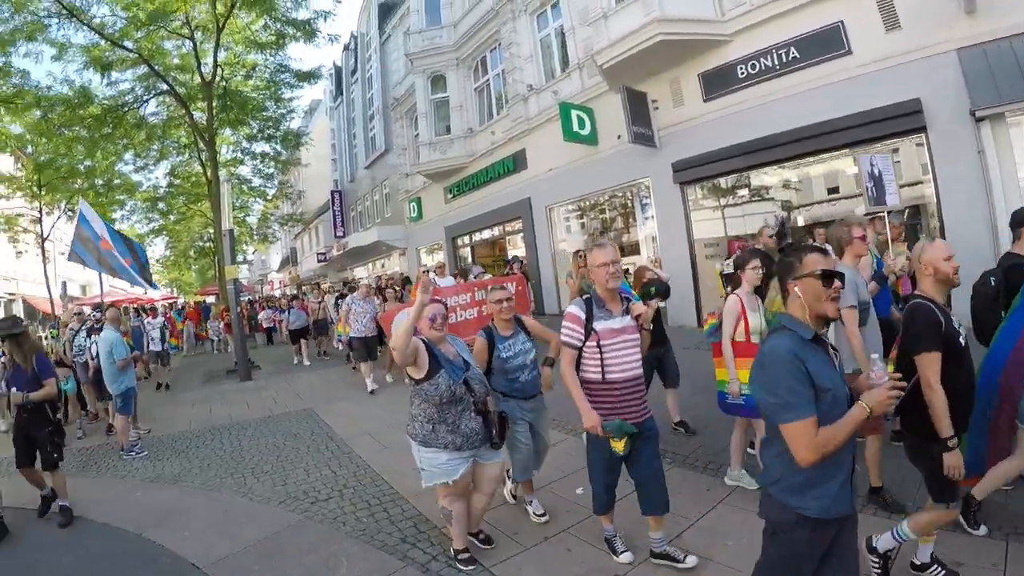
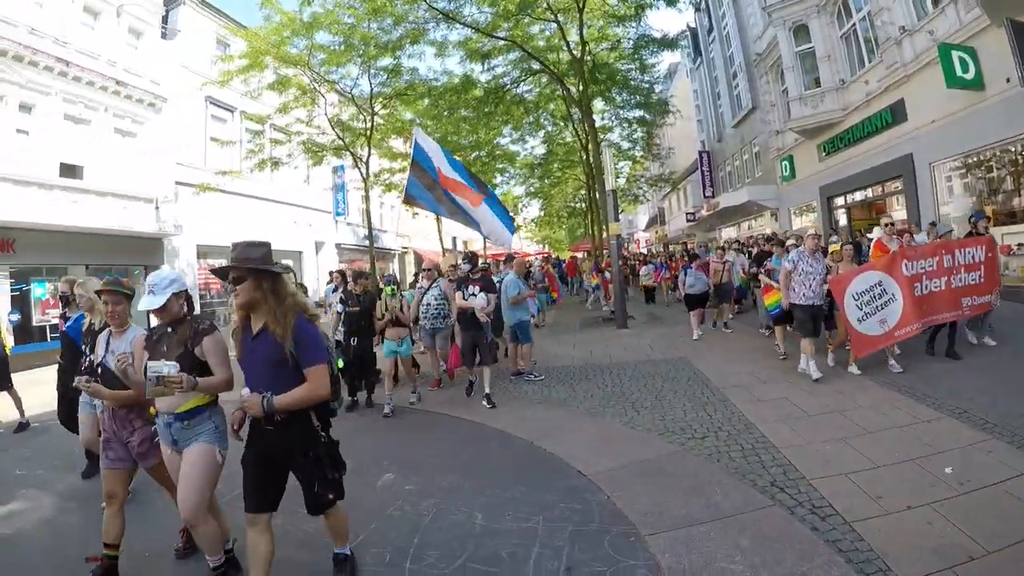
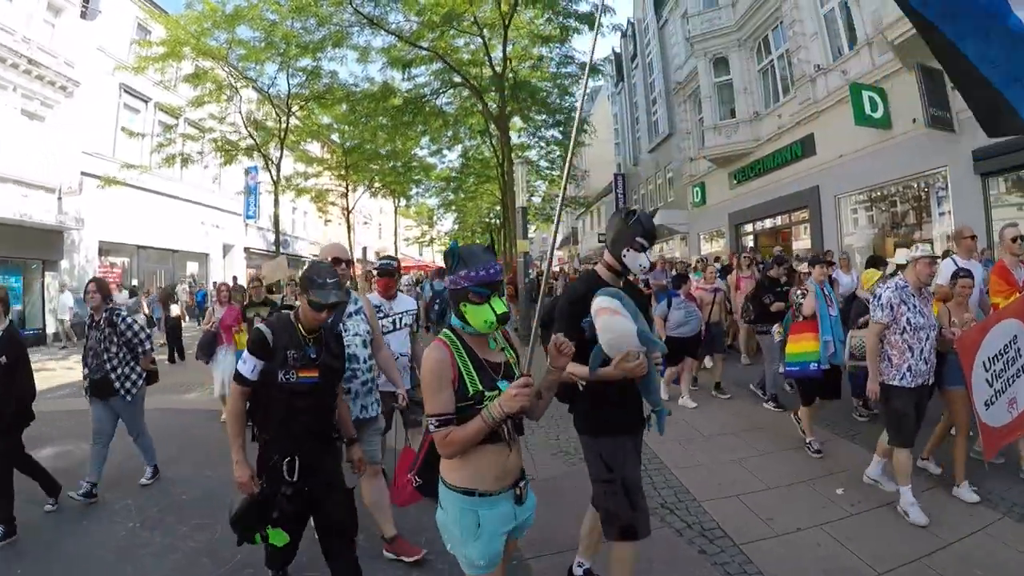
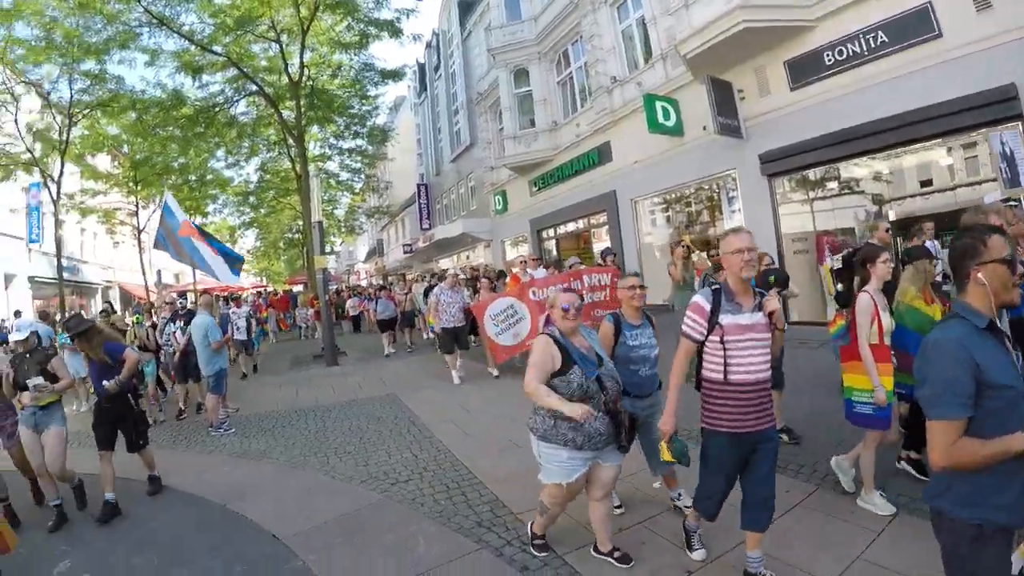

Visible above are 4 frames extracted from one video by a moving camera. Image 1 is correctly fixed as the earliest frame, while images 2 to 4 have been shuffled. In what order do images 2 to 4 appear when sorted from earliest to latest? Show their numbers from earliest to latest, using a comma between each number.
4, 2, 3
